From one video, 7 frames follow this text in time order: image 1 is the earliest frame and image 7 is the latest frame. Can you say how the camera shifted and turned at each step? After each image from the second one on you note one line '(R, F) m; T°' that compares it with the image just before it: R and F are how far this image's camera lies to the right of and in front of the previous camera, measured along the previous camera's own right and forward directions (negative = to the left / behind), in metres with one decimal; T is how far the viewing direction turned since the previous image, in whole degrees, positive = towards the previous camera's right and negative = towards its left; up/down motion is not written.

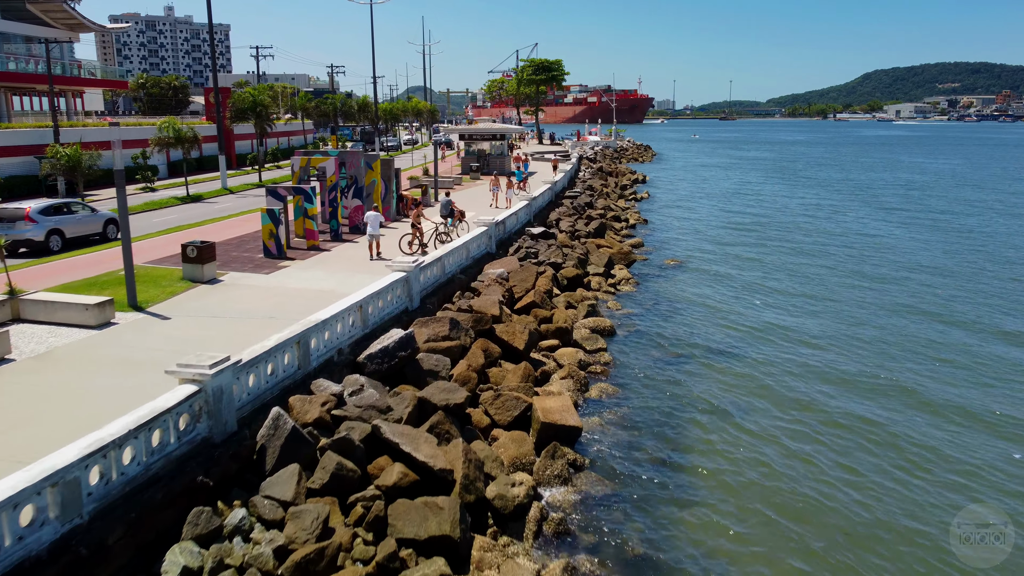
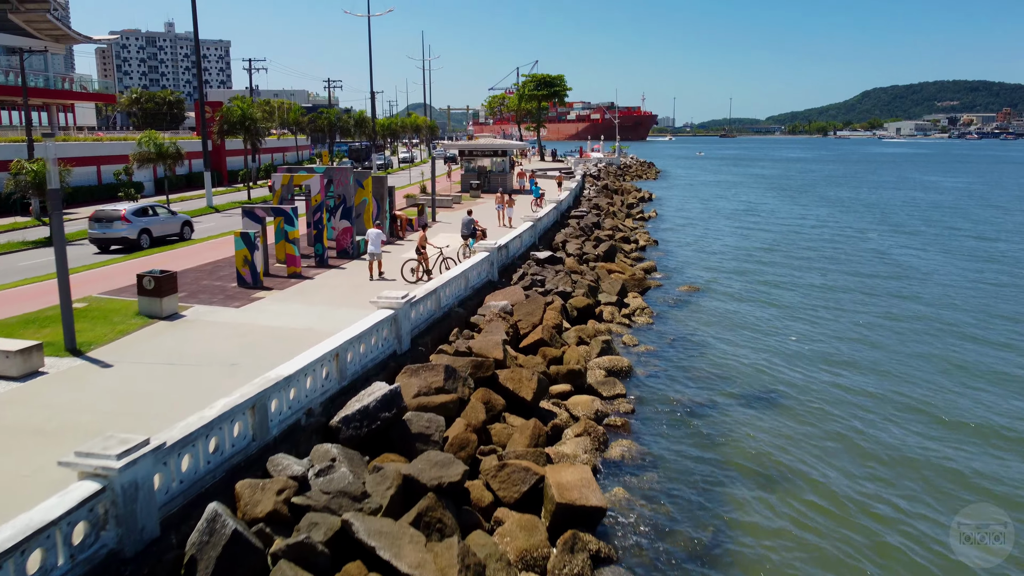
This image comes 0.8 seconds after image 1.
(-0.1, +2.0) m; 0°
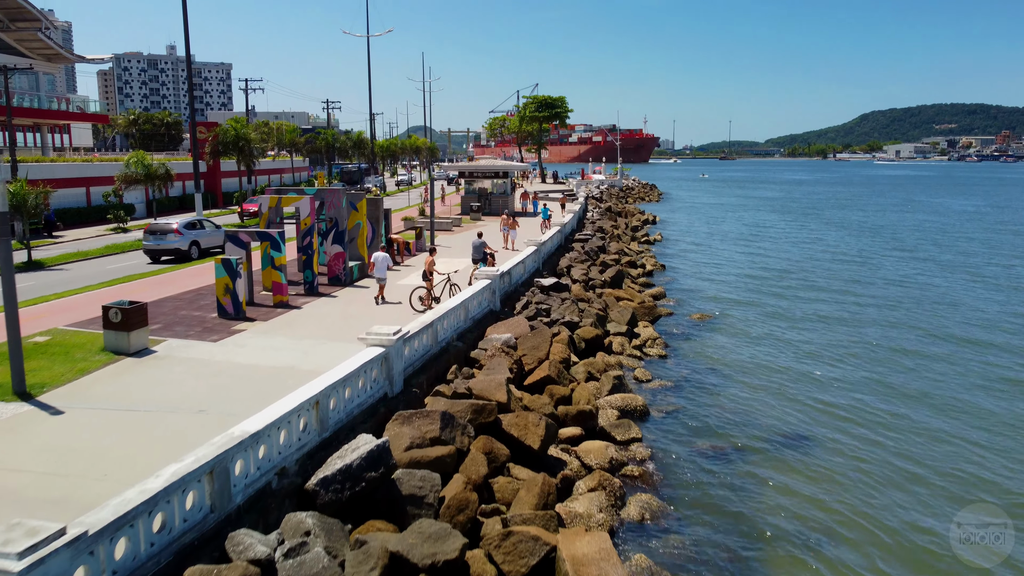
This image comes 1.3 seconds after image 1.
(-0.1, +1.3) m; 0°
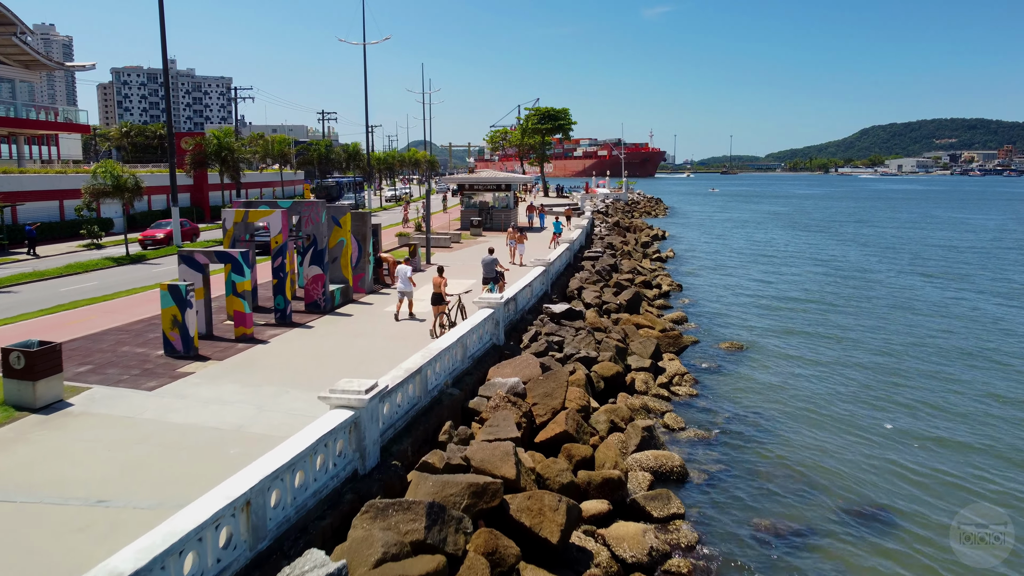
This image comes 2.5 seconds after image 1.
(-0.1, +2.6) m; 0°
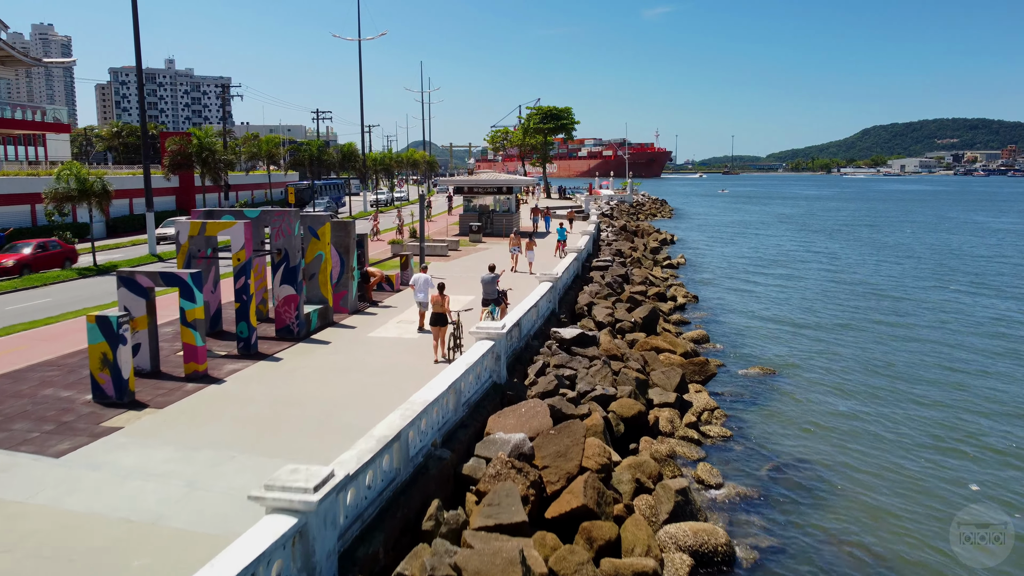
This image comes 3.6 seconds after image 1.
(0.0, +2.3) m; 0°
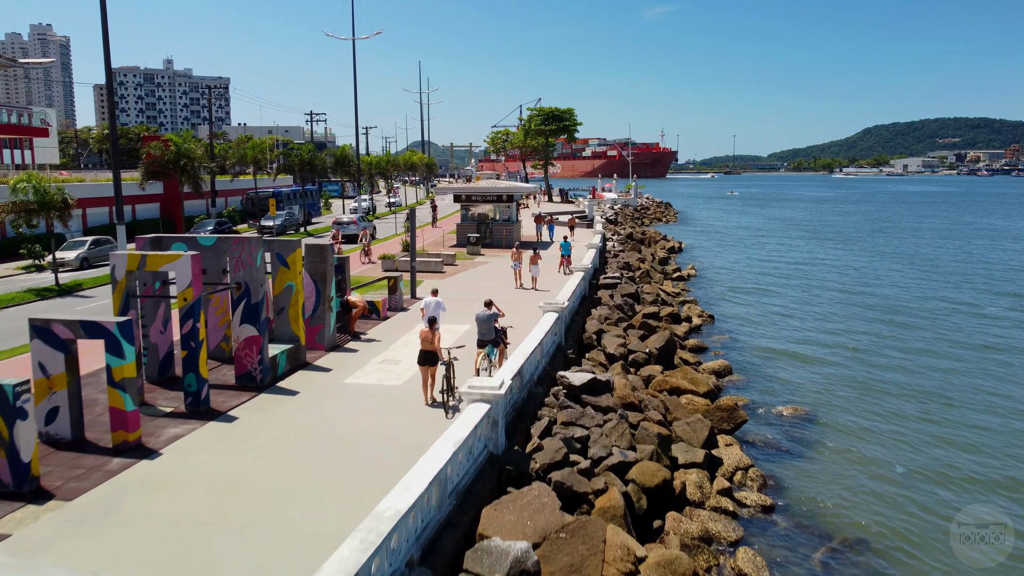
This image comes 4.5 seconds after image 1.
(0.0, +2.1) m; 0°
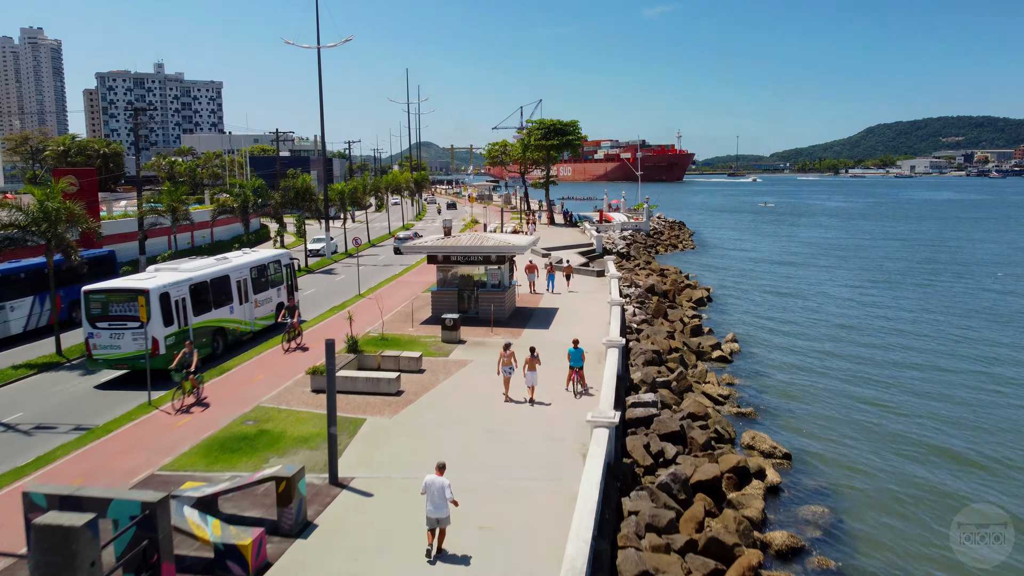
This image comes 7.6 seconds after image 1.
(+0.3, +7.9) m; 0°
